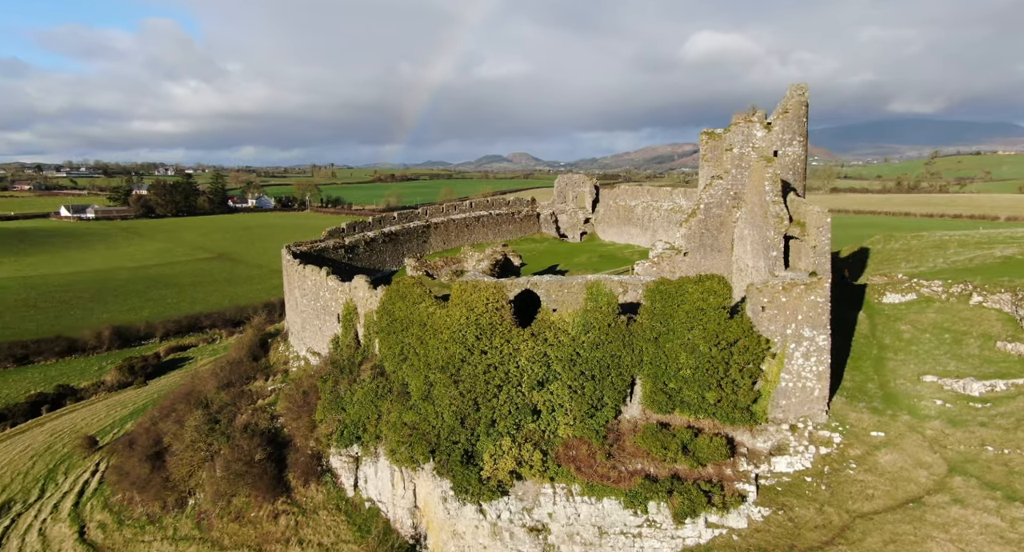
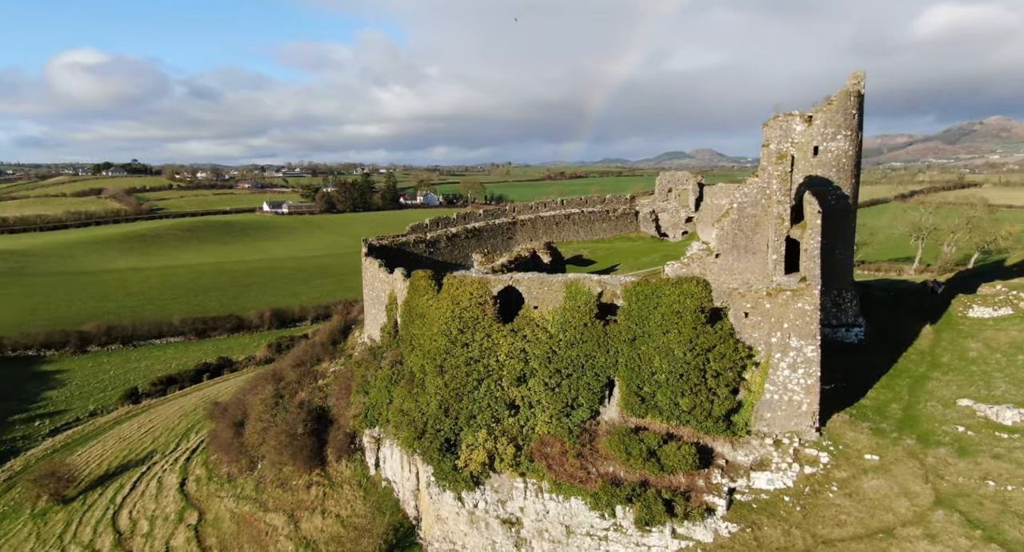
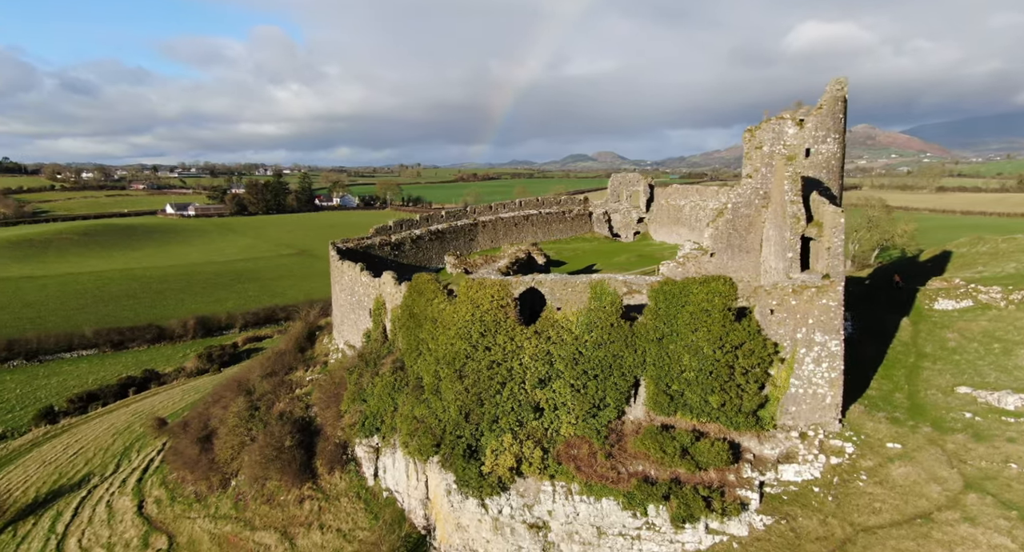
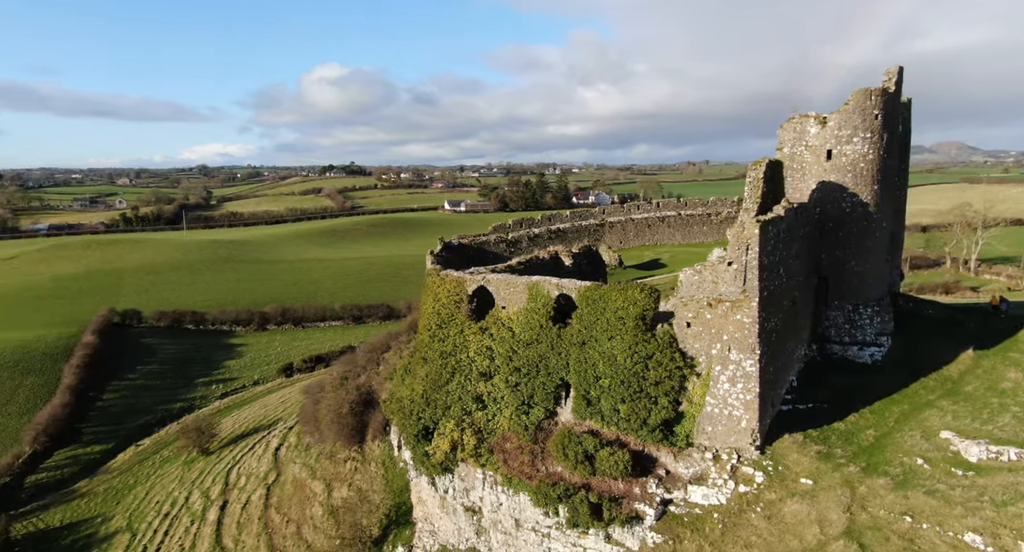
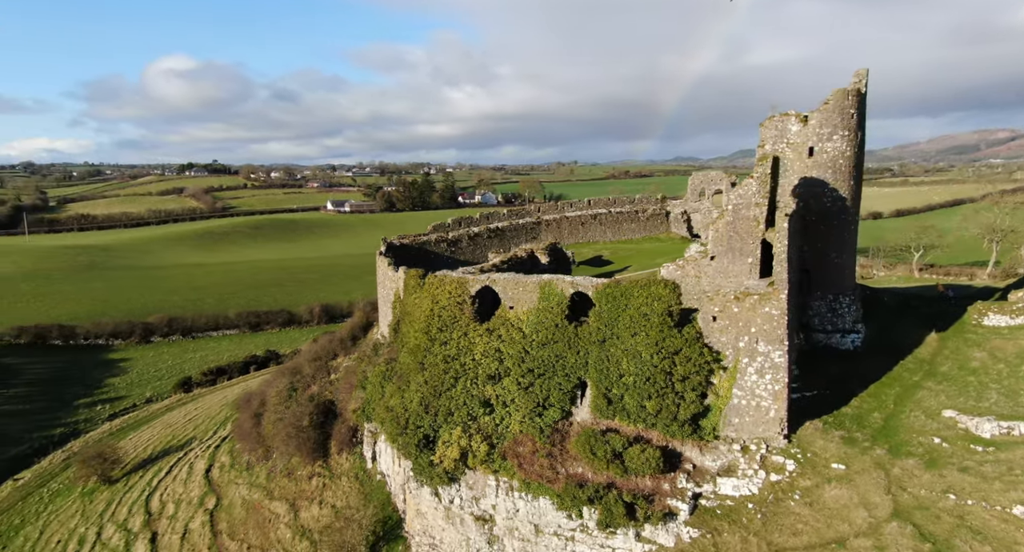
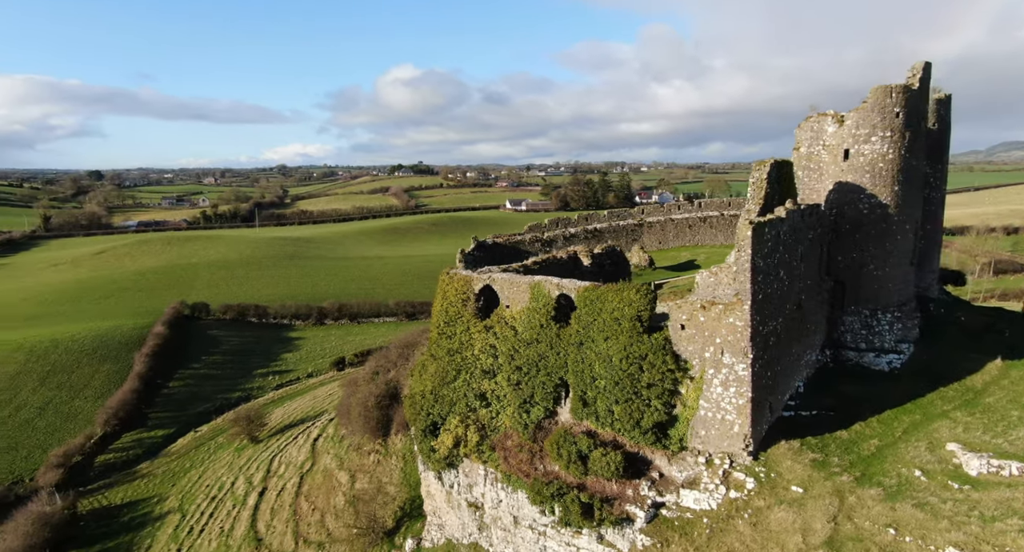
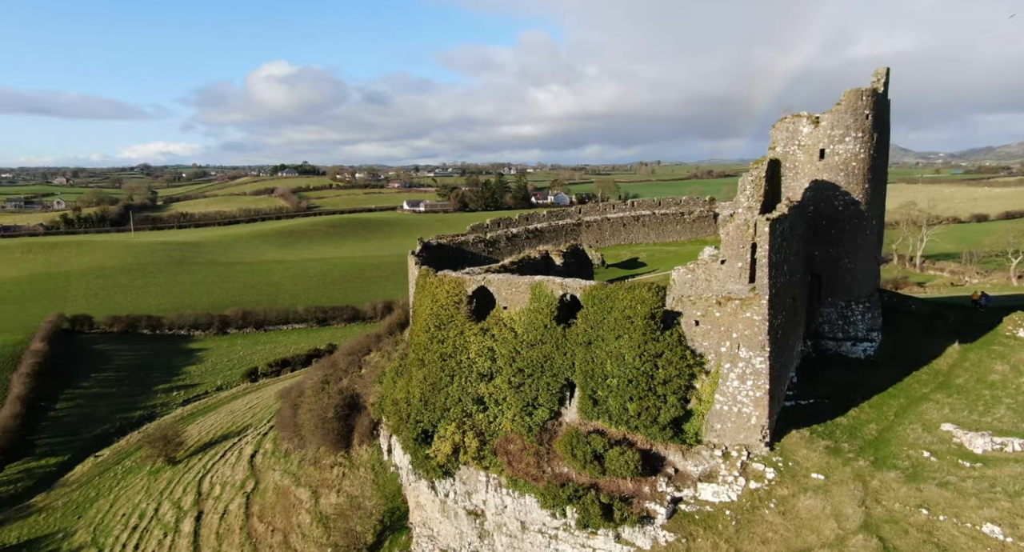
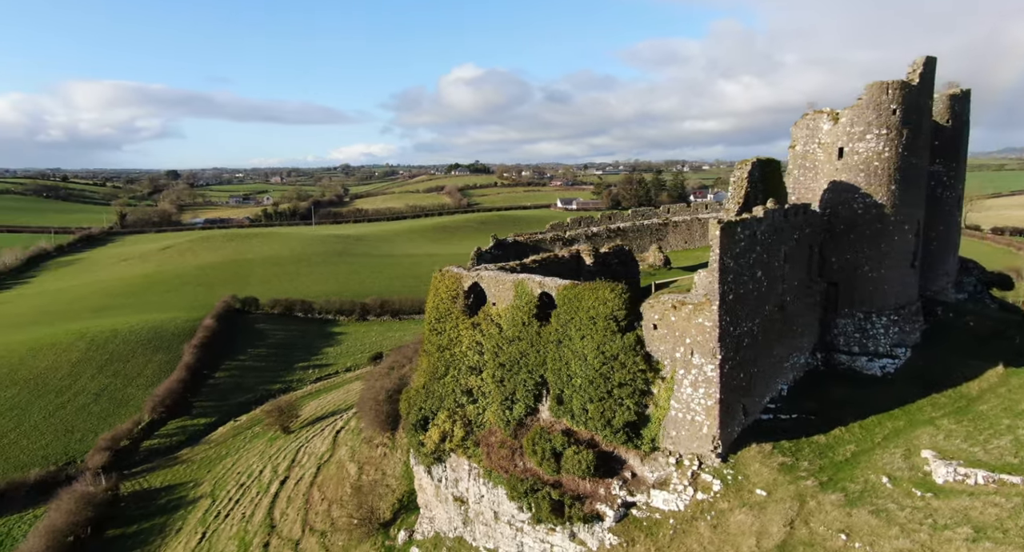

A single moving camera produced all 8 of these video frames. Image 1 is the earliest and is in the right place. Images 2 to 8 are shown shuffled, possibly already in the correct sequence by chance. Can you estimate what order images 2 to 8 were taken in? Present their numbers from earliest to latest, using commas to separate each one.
3, 2, 5, 7, 4, 6, 8
